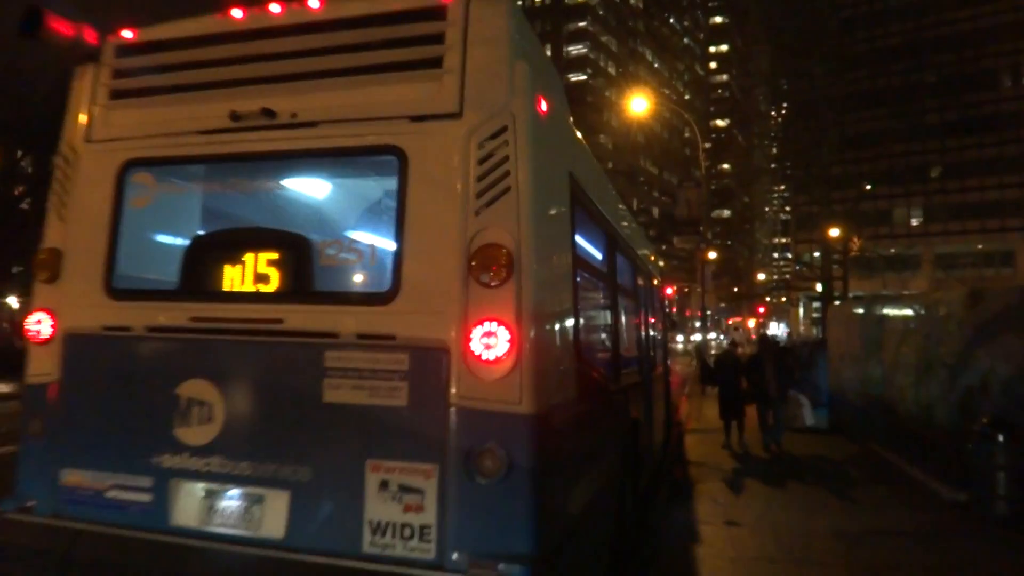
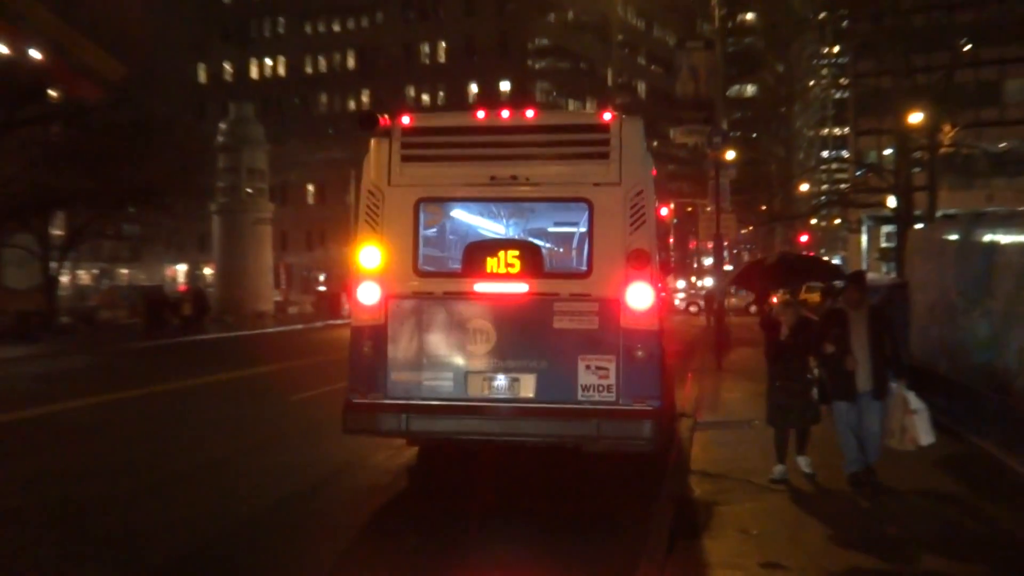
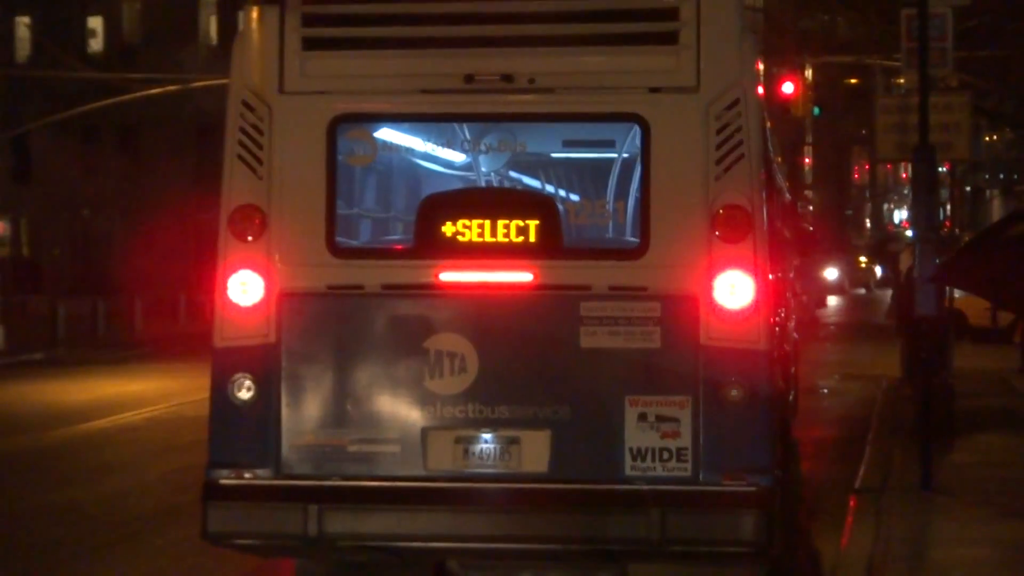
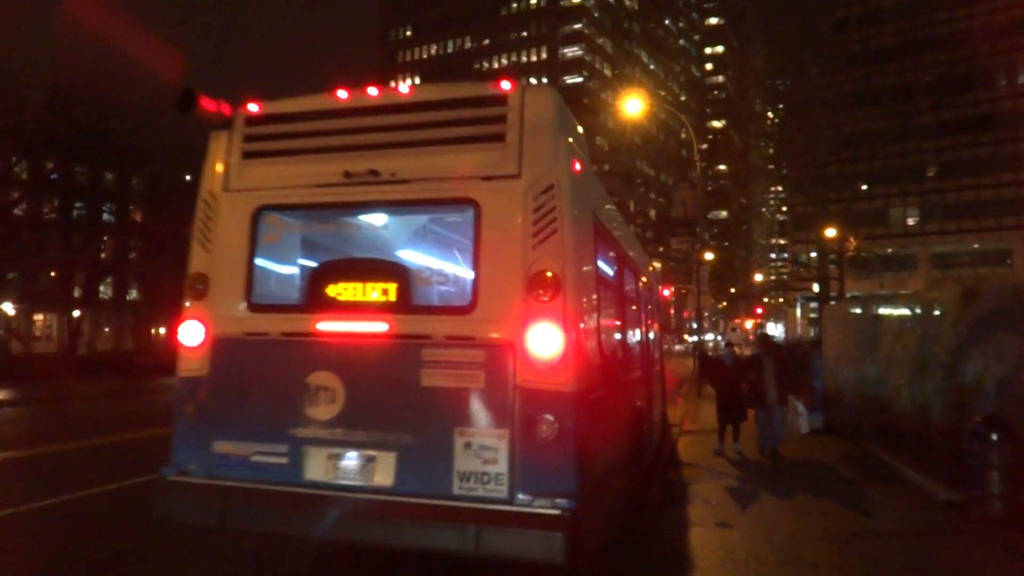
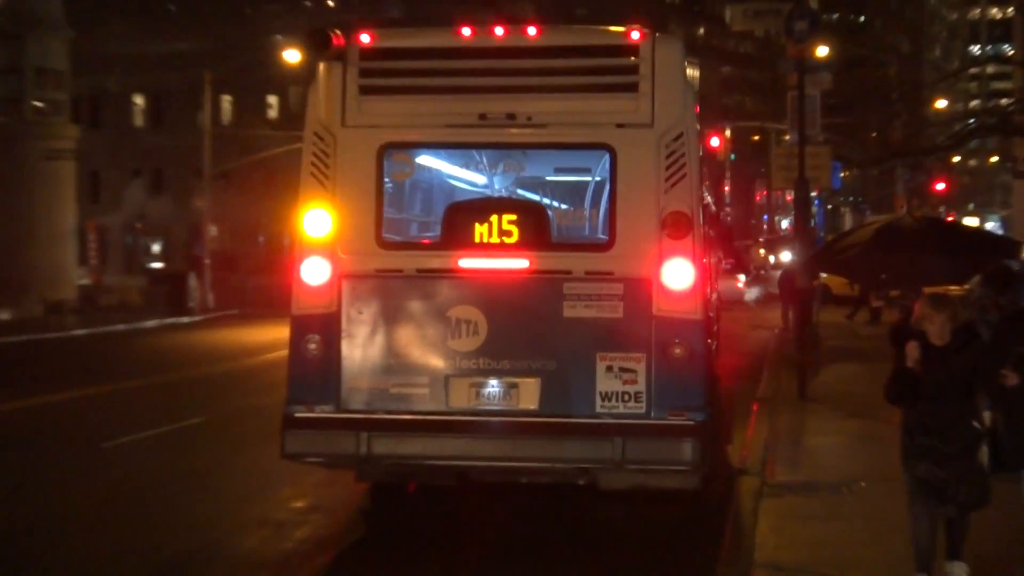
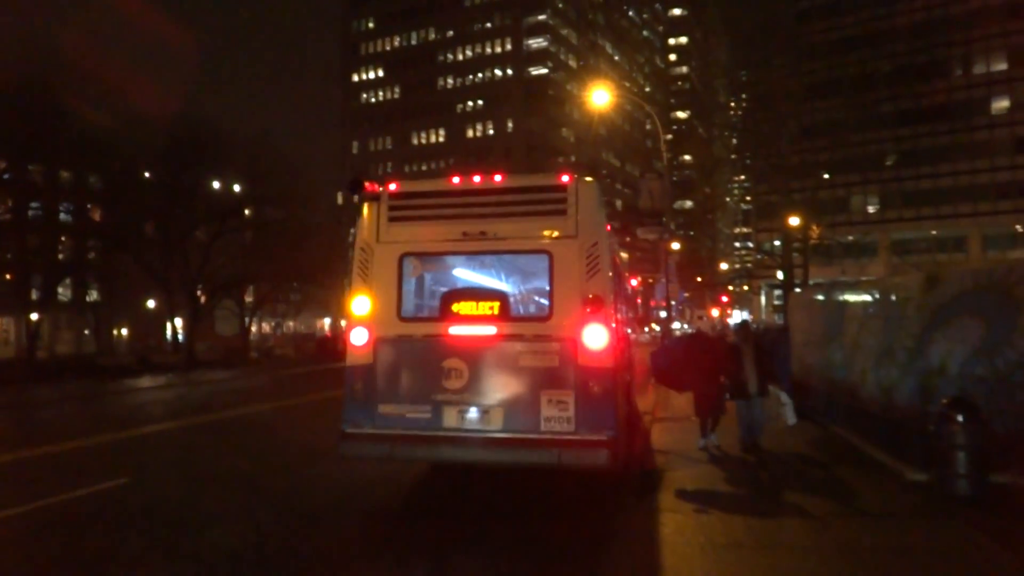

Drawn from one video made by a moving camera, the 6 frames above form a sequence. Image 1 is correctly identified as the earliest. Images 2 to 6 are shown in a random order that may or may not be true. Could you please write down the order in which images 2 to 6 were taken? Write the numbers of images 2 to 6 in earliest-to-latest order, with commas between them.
4, 6, 2, 5, 3
